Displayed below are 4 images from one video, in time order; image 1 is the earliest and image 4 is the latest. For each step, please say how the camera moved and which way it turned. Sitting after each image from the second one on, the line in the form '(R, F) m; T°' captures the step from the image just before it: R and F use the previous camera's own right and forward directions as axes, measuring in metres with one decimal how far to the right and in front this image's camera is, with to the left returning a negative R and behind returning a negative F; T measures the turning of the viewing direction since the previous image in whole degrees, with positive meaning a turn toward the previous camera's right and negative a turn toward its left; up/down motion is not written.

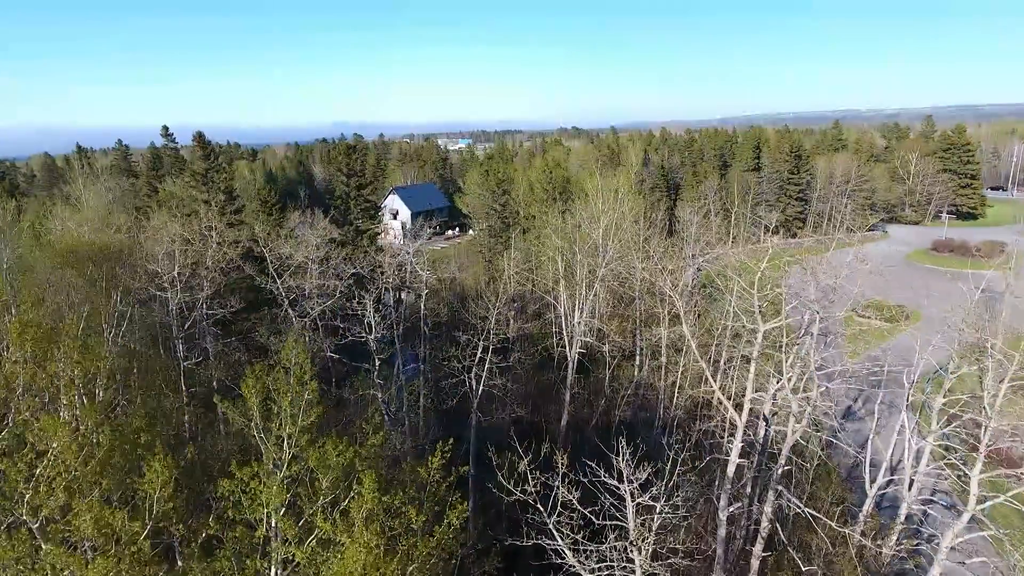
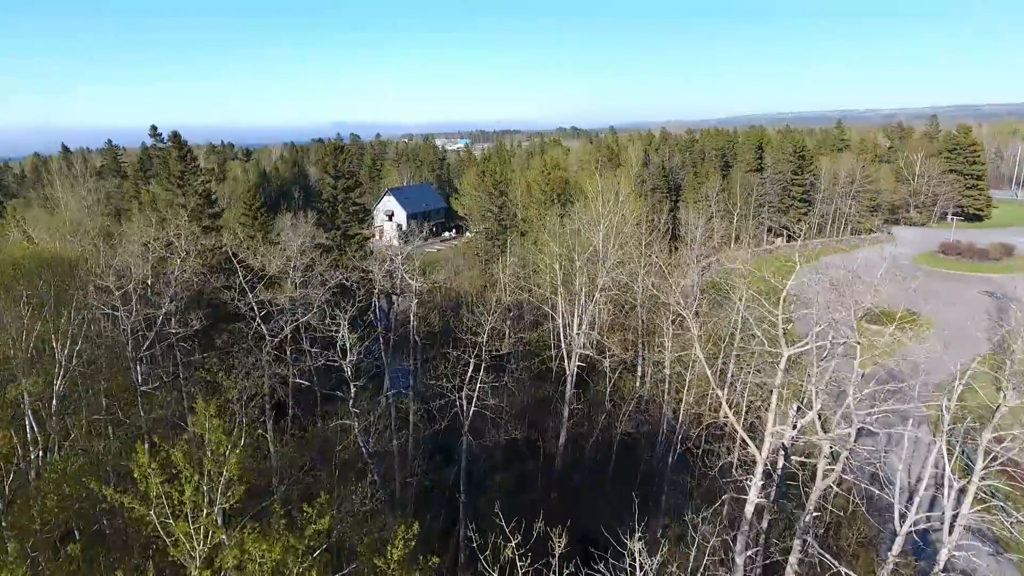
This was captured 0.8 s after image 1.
(+0.1, +1.2) m; 0°
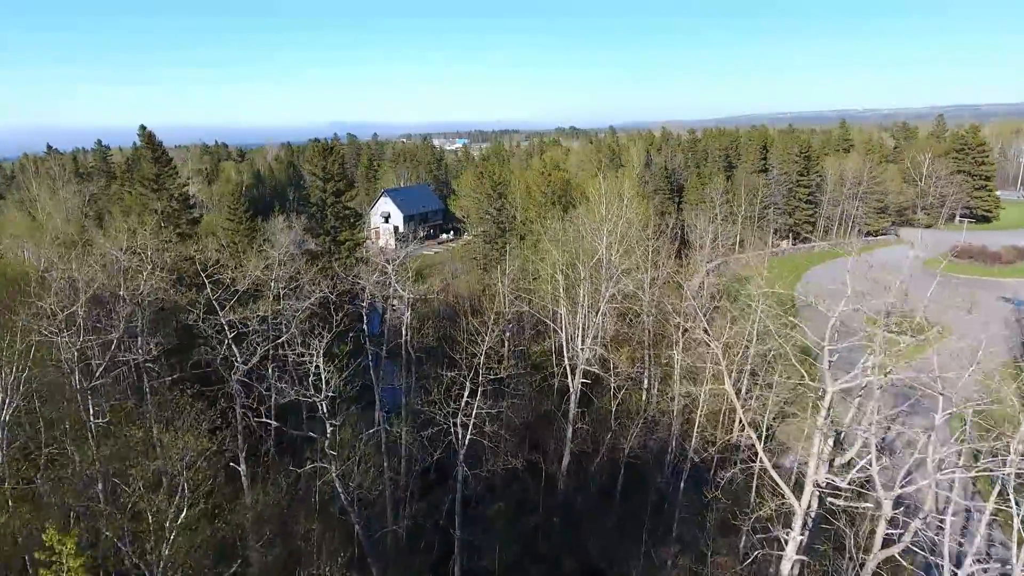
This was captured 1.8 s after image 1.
(0.0, +1.4) m; 0°
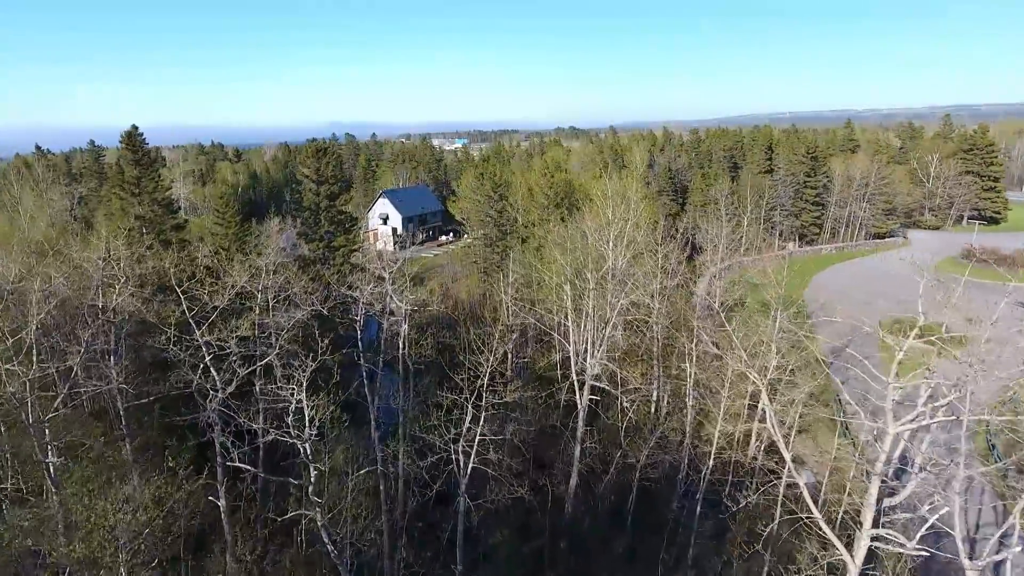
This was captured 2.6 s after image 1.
(-0.1, +1.1) m; 0°
